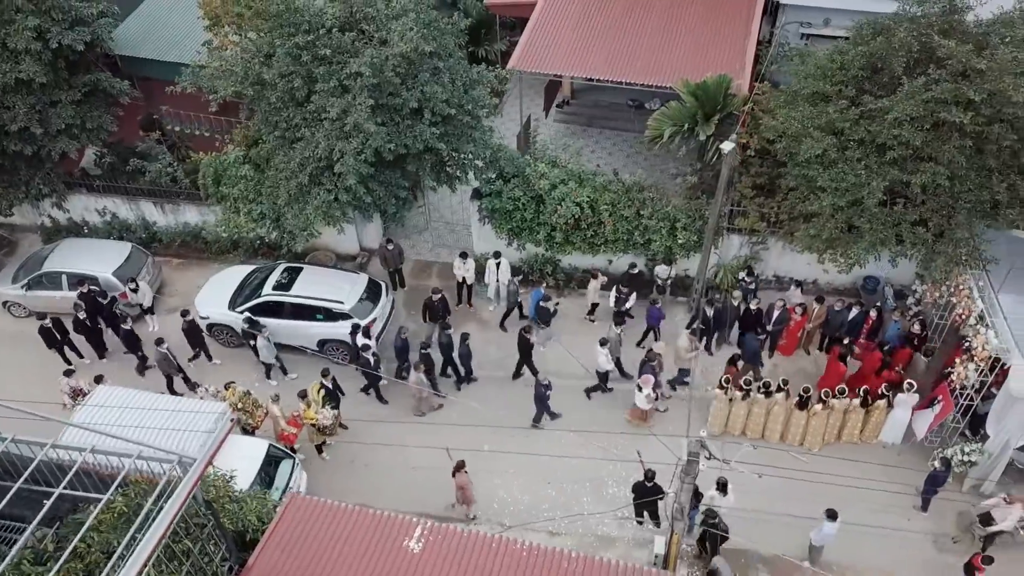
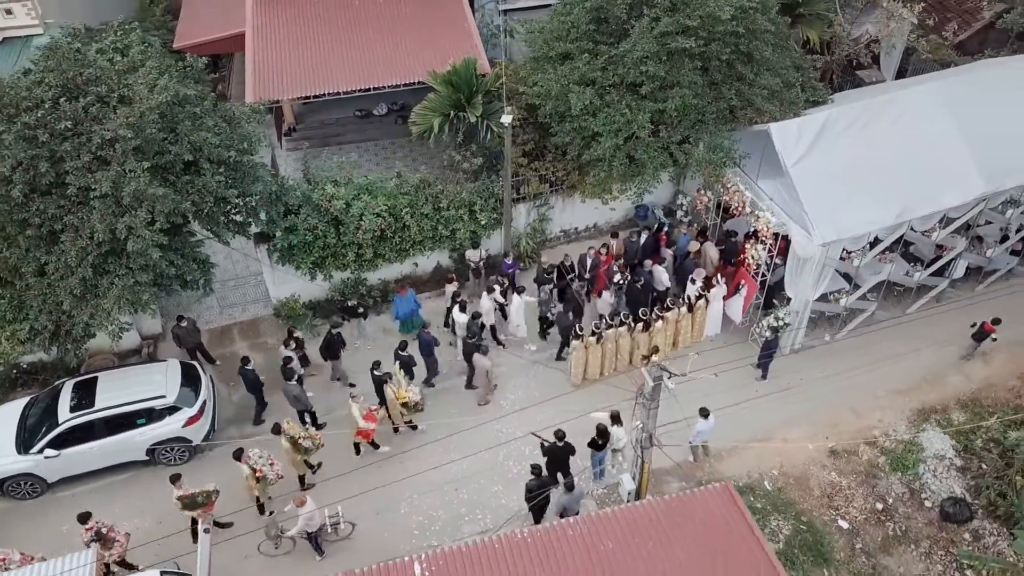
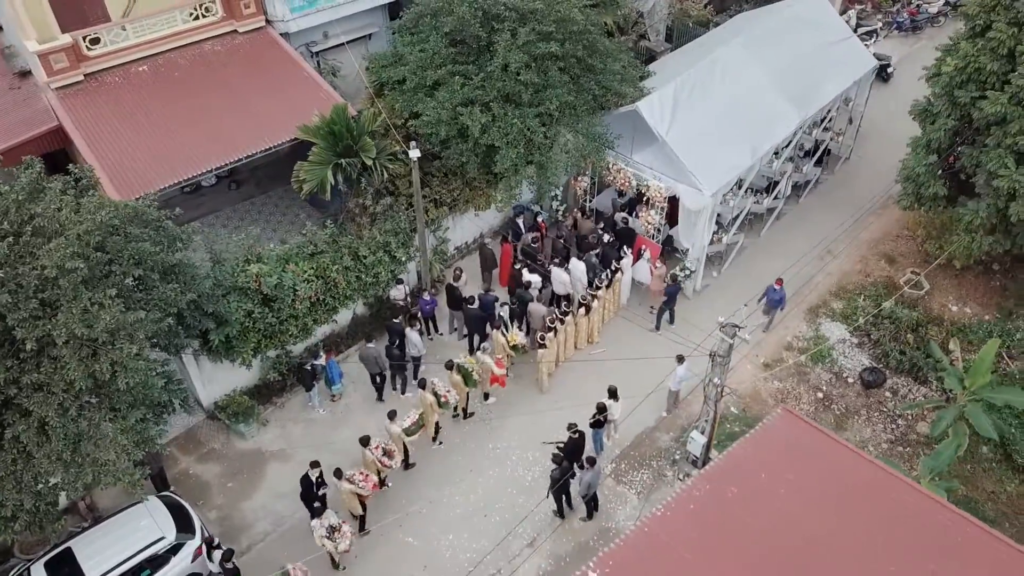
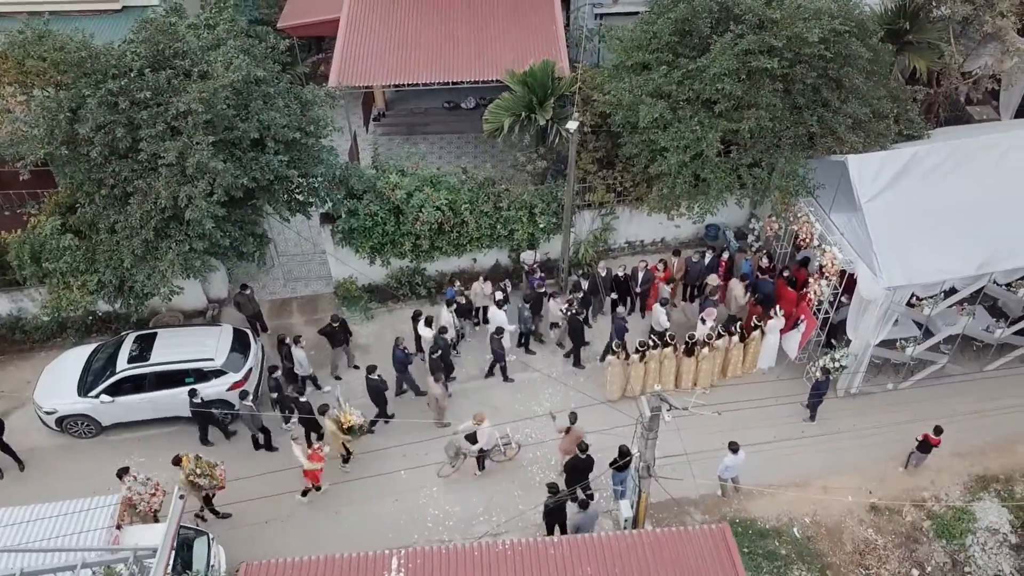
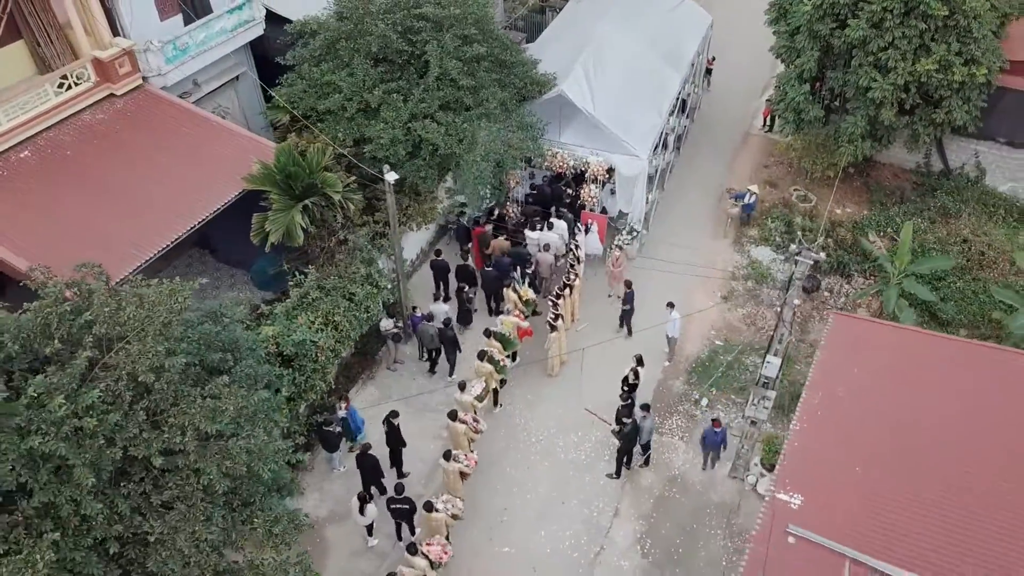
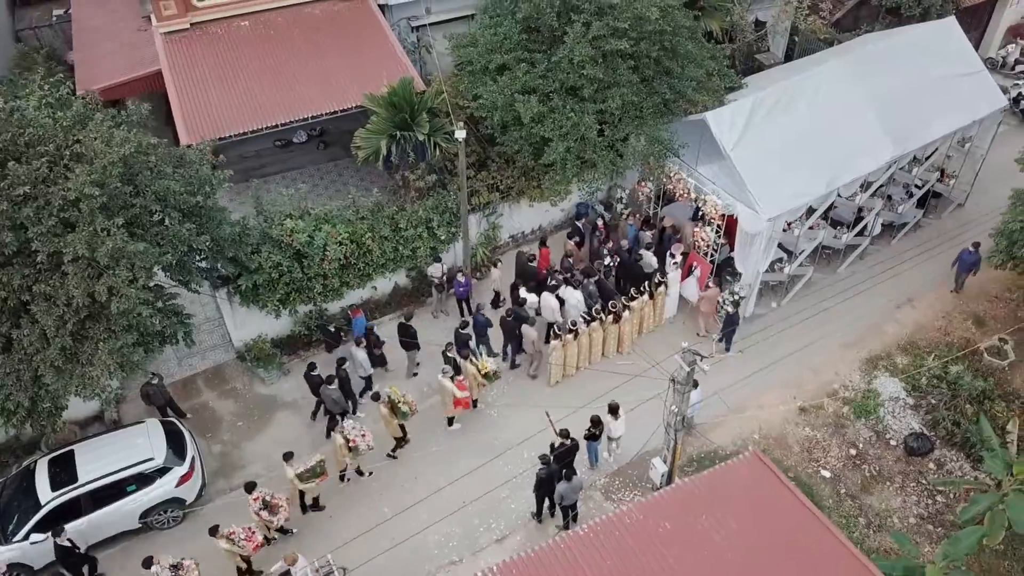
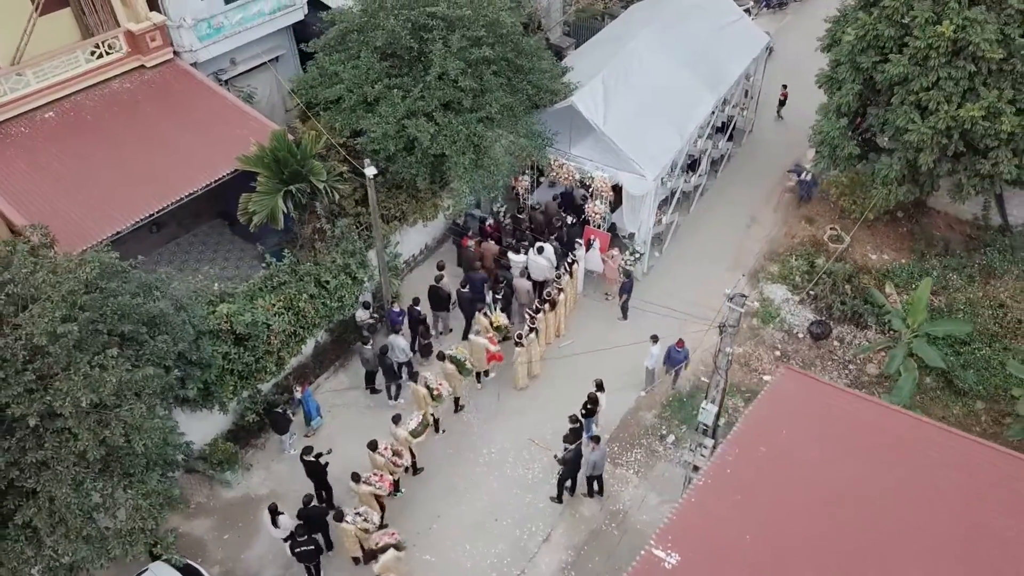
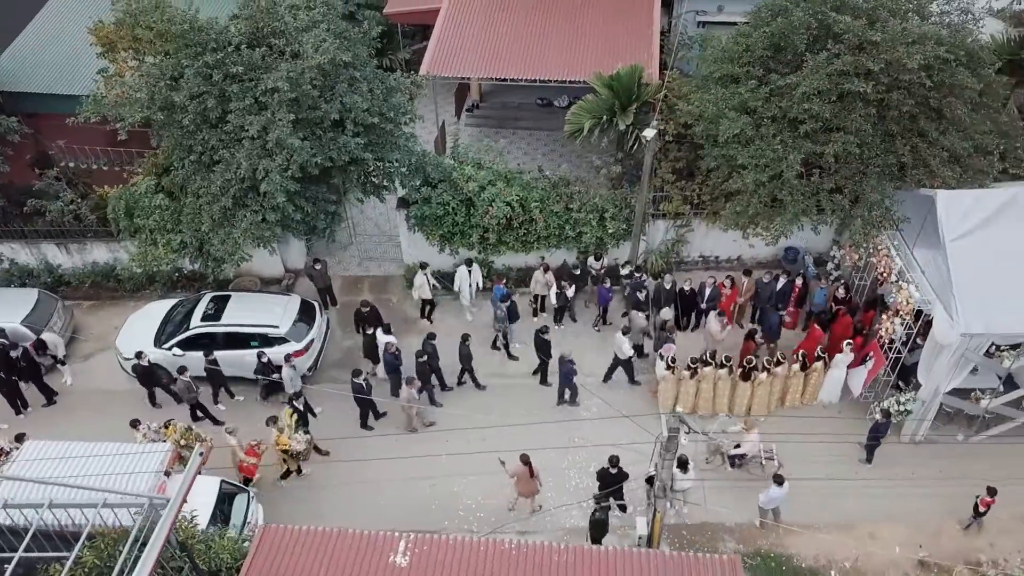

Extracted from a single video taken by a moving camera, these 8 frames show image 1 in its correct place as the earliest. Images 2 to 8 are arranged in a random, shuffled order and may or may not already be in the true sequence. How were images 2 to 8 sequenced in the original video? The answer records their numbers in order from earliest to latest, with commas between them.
8, 4, 2, 6, 3, 7, 5
